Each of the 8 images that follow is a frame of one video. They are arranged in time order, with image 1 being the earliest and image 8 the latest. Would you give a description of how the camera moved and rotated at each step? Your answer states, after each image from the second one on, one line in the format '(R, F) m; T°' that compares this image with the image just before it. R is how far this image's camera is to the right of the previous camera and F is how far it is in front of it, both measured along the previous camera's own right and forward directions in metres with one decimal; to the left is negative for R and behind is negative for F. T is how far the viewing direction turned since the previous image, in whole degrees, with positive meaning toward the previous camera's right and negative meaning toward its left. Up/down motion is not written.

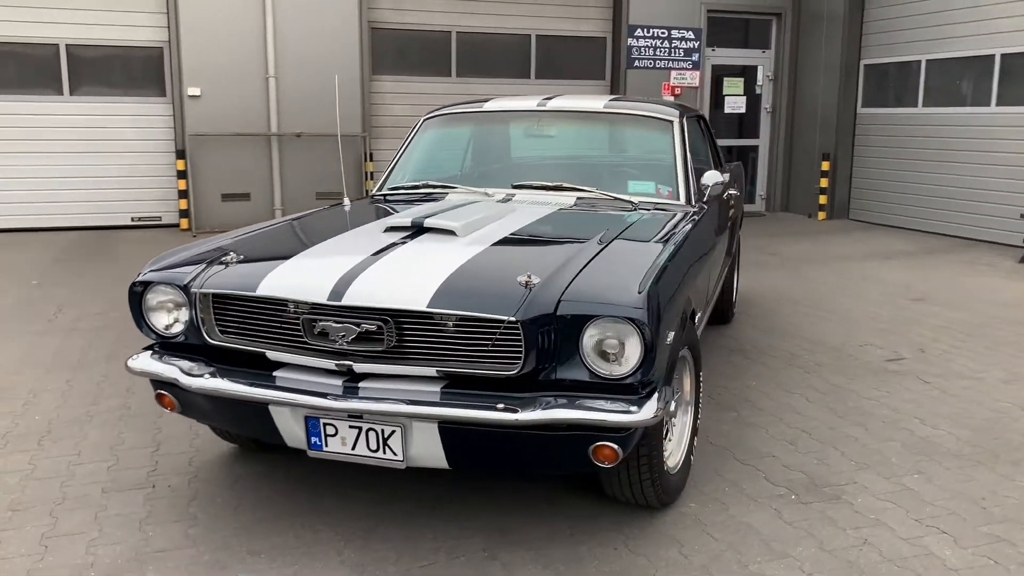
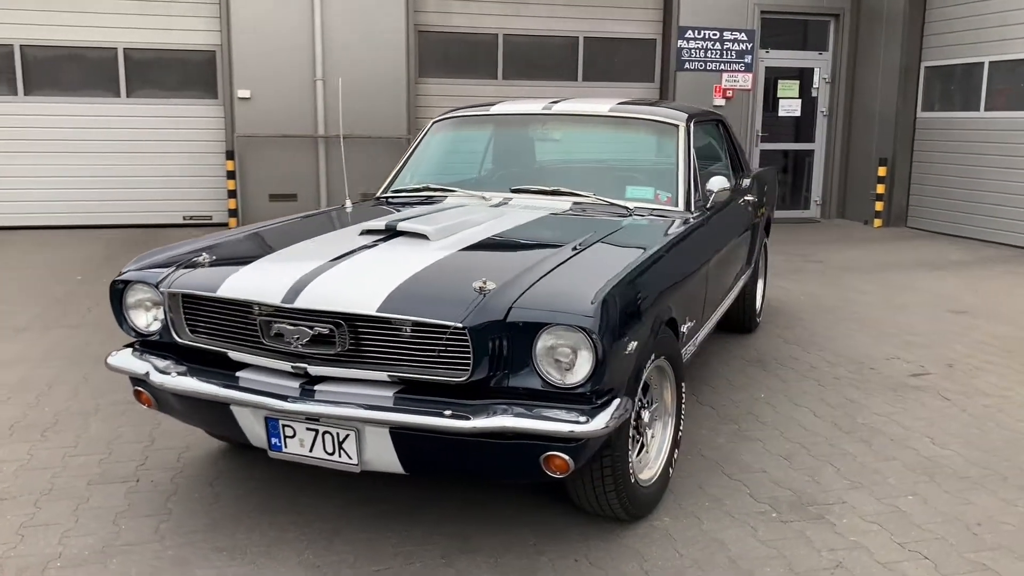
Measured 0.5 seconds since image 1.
(+0.4, 0.0) m; -4°
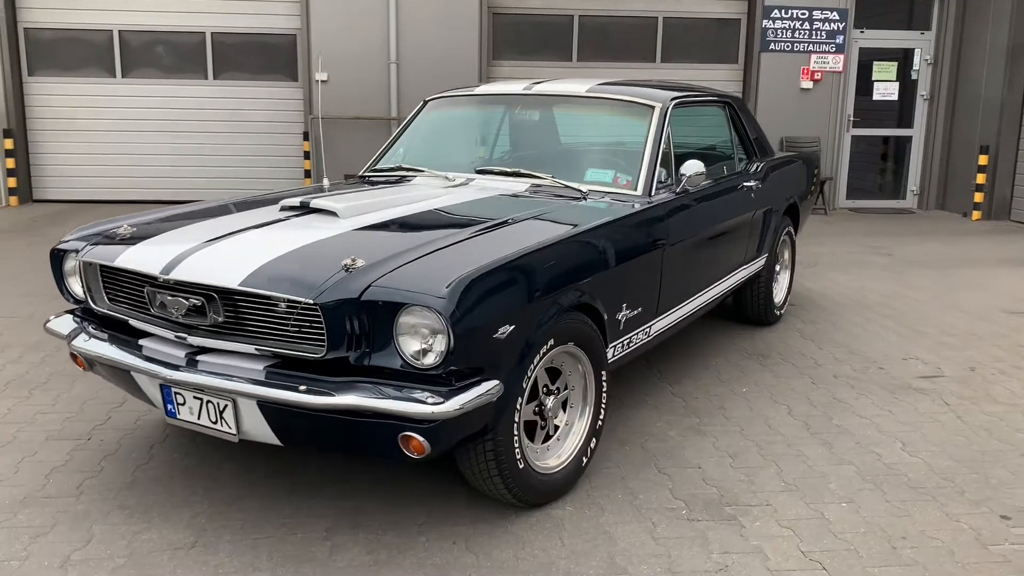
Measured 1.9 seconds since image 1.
(+0.8, +0.1) m; -8°
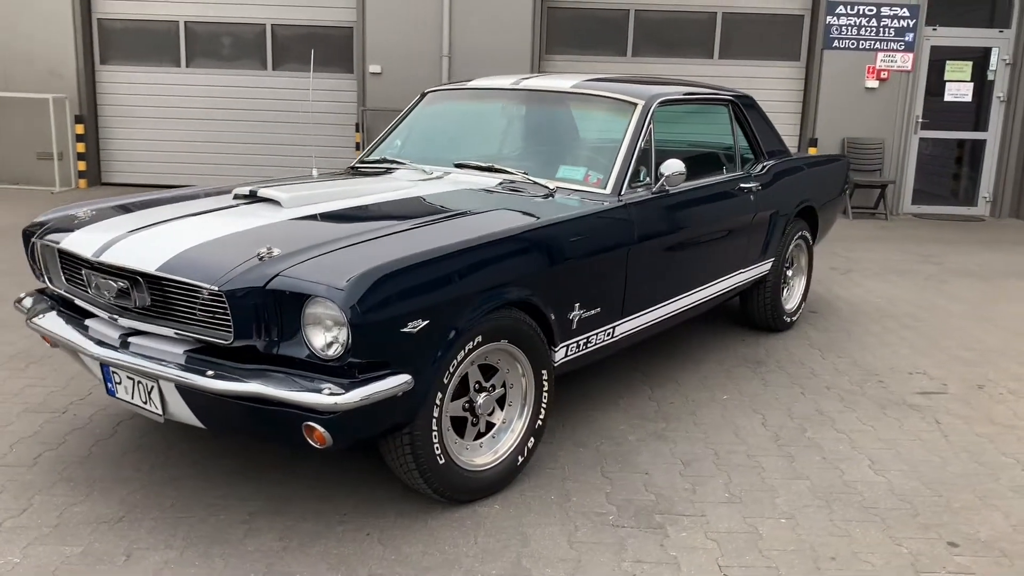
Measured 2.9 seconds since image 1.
(+0.5, 0.0) m; -6°
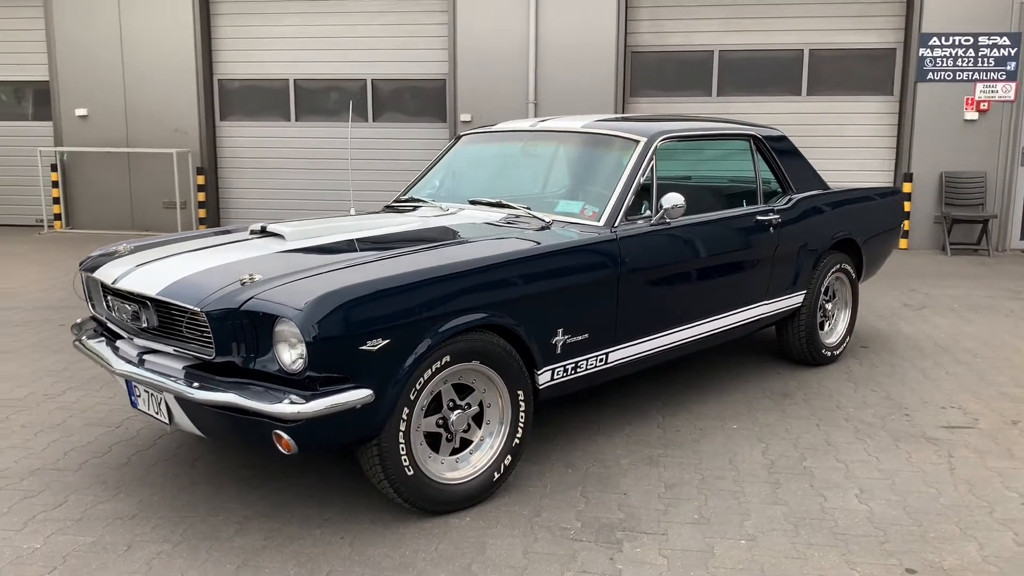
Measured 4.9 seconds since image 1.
(+0.6, -0.2) m; -9°
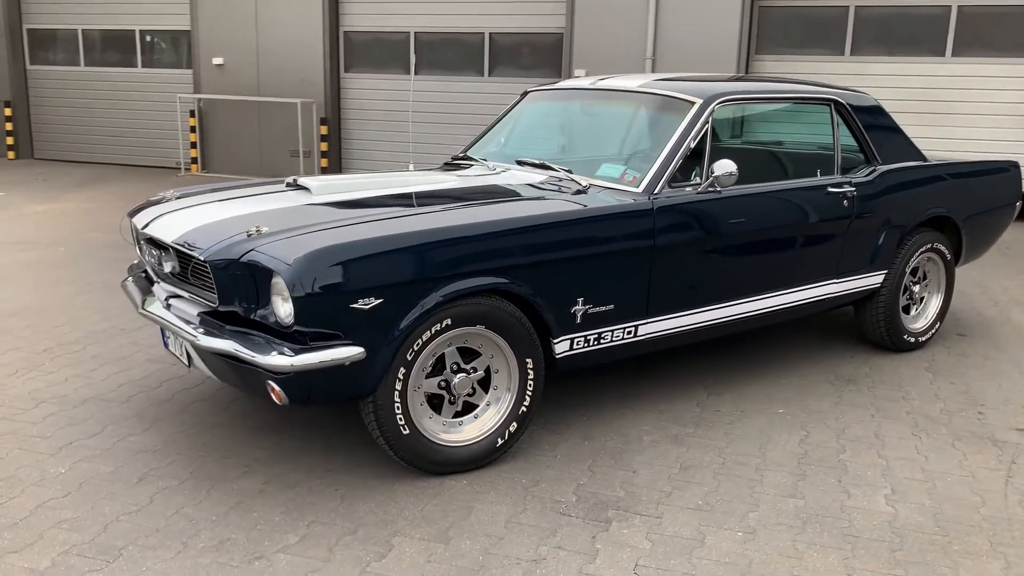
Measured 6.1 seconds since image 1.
(+0.5, +0.1) m; -9°
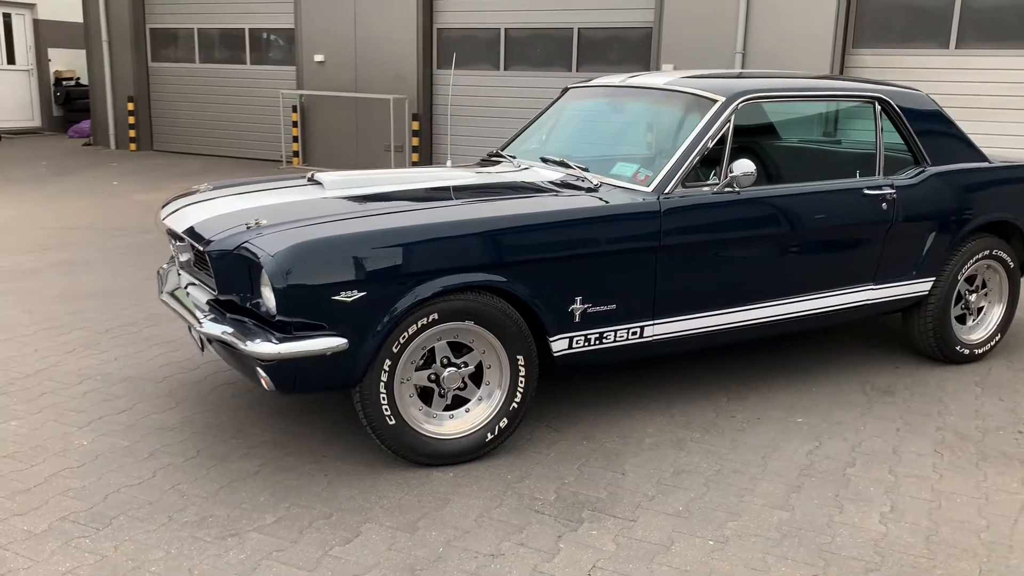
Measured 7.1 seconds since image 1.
(+0.5, 0.0) m; -8°
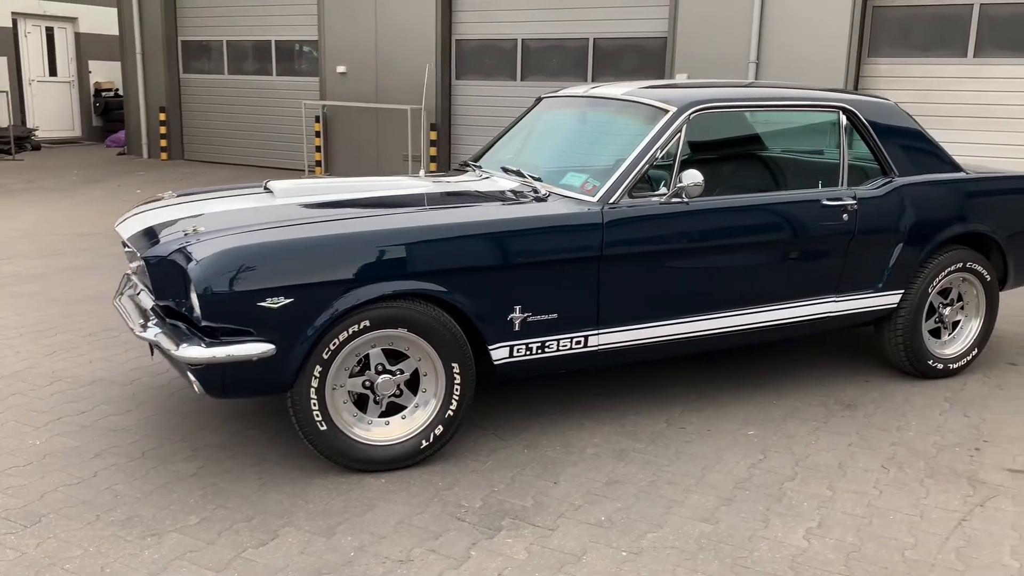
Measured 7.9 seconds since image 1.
(+0.4, 0.0) m; -3°
